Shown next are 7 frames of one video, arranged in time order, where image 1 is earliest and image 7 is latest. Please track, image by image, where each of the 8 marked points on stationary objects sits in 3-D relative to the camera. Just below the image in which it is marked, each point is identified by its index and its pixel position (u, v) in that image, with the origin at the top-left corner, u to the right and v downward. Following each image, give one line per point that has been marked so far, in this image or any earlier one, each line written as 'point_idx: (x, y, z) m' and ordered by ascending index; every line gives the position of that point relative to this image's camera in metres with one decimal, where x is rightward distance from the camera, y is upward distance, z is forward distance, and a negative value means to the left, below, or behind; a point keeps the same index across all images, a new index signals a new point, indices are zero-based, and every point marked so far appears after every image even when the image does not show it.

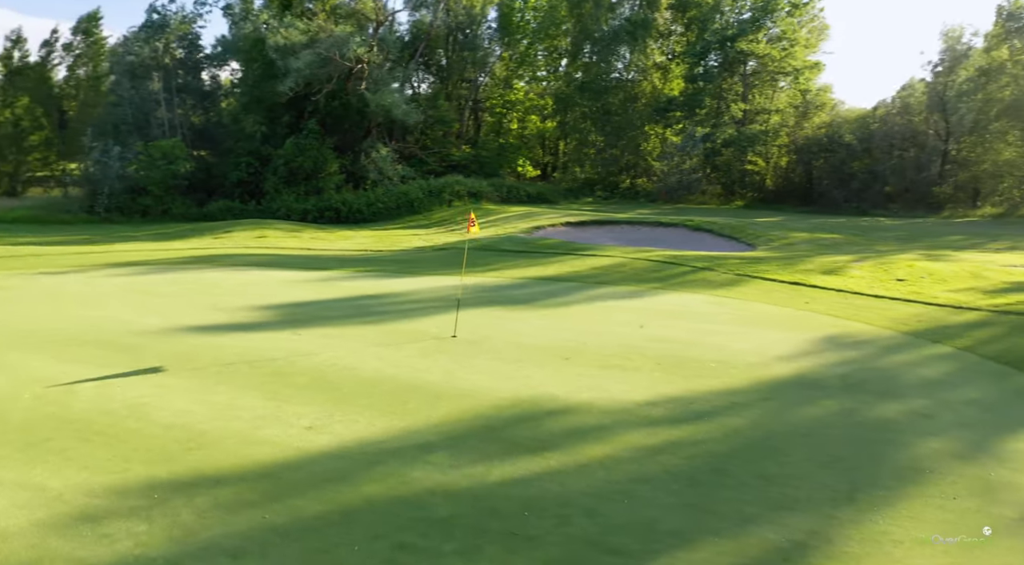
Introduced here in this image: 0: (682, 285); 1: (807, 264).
0: (+3.2, 0.0, +13.6) m
1: (+7.2, +0.5, +17.8) m
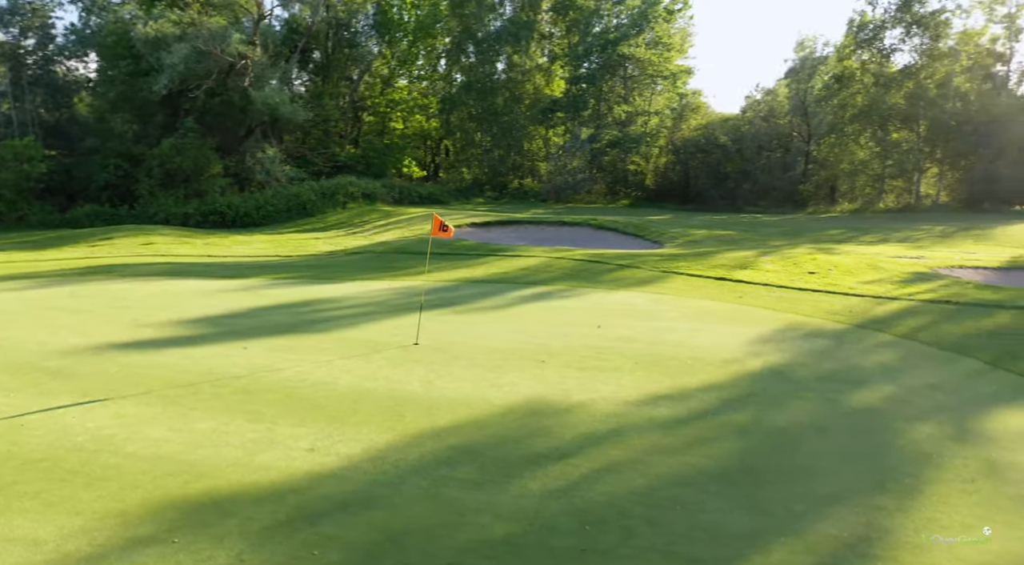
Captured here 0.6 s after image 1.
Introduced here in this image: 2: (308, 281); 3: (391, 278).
0: (+1.9, 0.0, +13.8) m
1: (+5.3, +0.6, +18.5) m
2: (-4.2, +0.1, +14.2) m
3: (-2.7, +0.2, +14.3) m
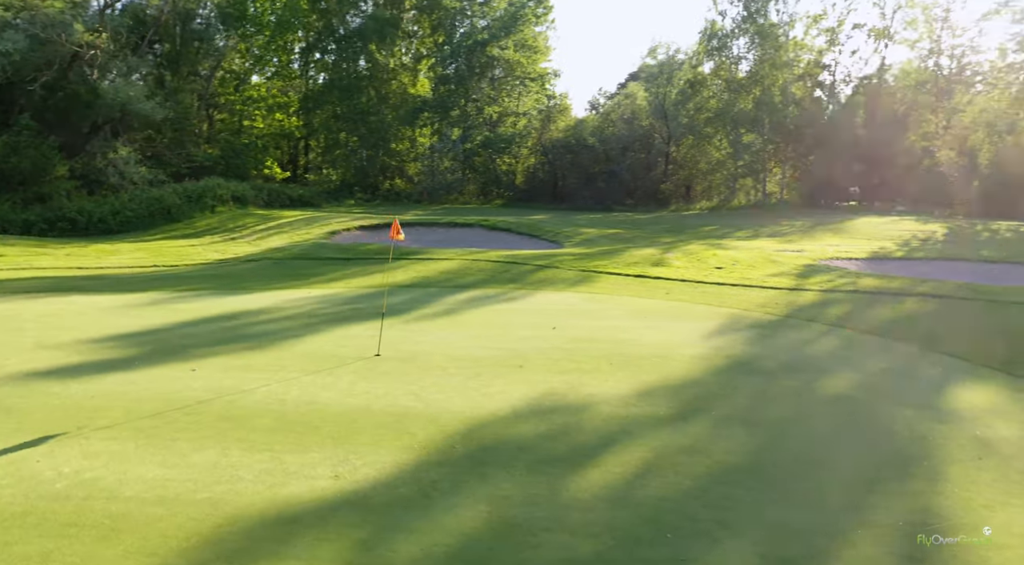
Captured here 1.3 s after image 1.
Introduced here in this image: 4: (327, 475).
0: (+0.5, 0.0, +13.8) m
1: (+2.9, +0.7, +19.1) m
2: (-5.7, -0.1, +13.1) m
3: (-4.2, 0.0, +13.5) m
4: (-1.1, -1.1, +4.1) m
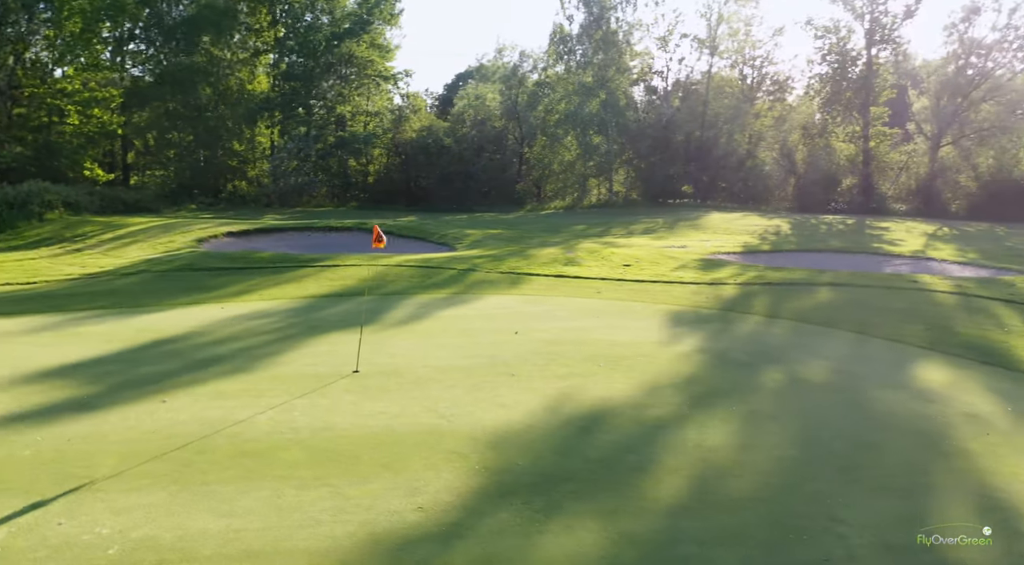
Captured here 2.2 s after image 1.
0: (-1.0, 0.0, +13.6) m
1: (+0.4, +0.7, +19.3) m
2: (-6.8, -0.4, +11.7) m
3: (-5.5, -0.2, +12.4) m
4: (-0.6, -1.2, +3.8) m
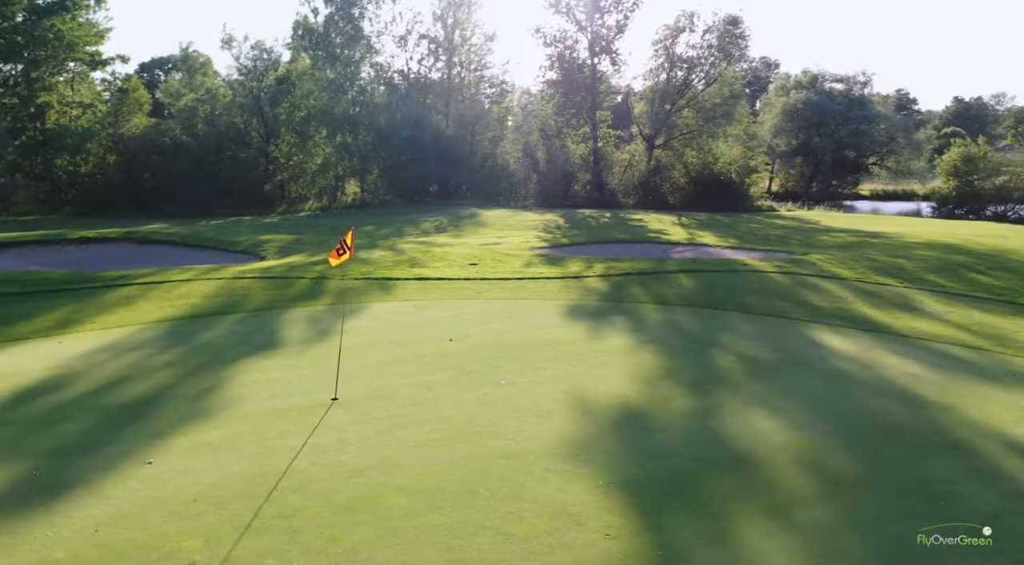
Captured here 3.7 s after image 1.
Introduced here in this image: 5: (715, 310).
0: (-3.3, -0.2, +12.7) m
1: (-3.9, +0.5, +18.4) m
2: (-8.2, -0.9, +8.9) m
3: (-7.1, -0.7, +10.1) m
4: (+0.4, -1.3, +3.5) m
5: (+3.1, -0.4, +10.5) m
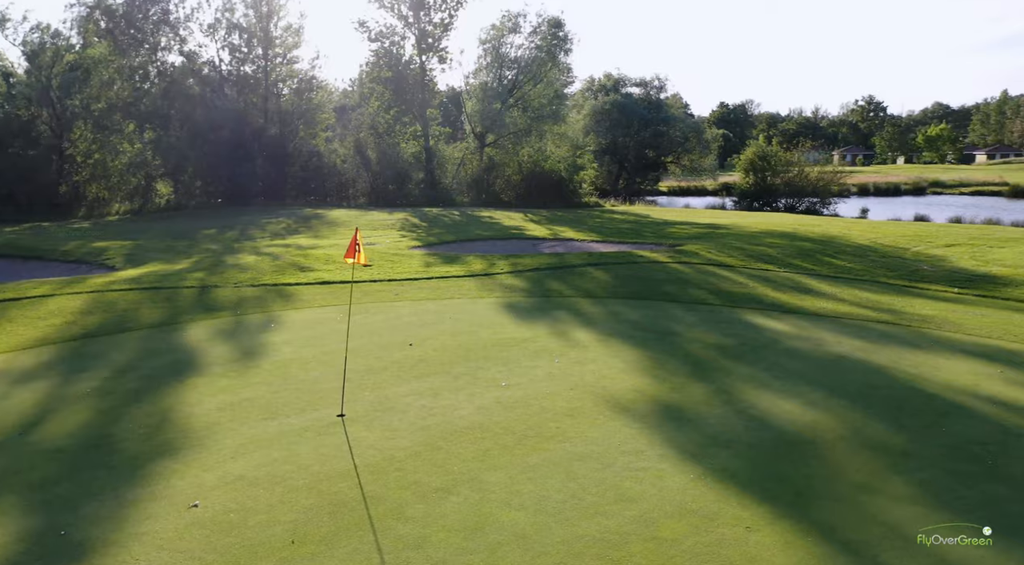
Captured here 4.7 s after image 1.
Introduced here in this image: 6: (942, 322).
0: (-4.6, -0.4, +11.6) m
1: (-6.6, +0.4, +17.0) m
2: (-8.5, -1.3, +6.8) m
3: (-7.7, -1.0, +8.2) m
4: (+1.1, -1.2, +3.5) m
5: (+2.1, -0.3, +11.0) m
6: (+6.0, -0.6, +9.6) m
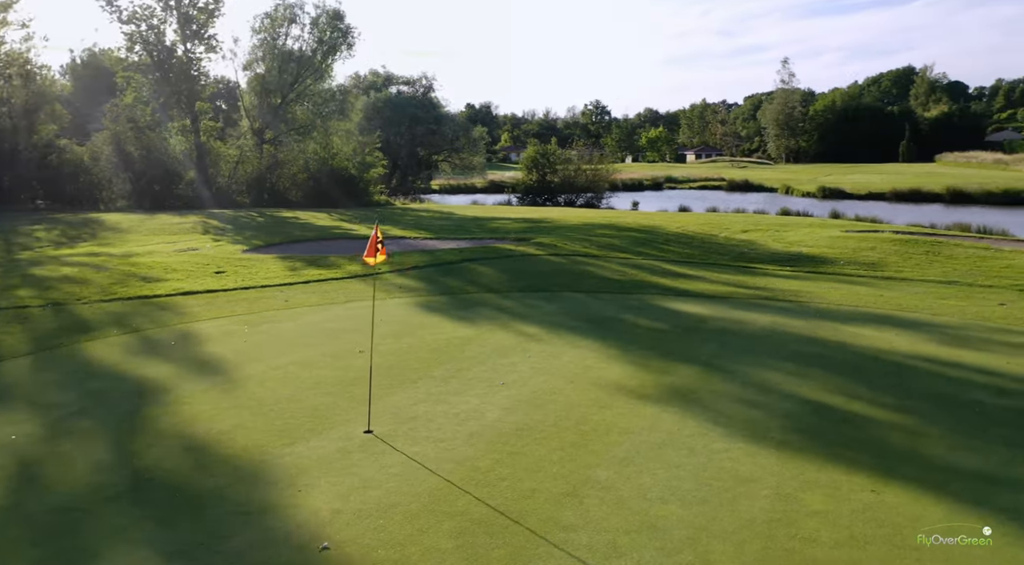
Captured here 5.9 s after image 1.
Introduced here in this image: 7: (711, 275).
0: (-5.9, -0.6, +9.9) m
1: (-9.4, 0.0, +14.6) m
2: (-8.2, -1.7, +4.3) m
3: (-7.9, -1.3, +5.8) m
4: (+1.9, -1.1, +3.9) m
5: (+0.7, -0.2, +11.3) m
6: (+4.8, -0.2, +11.1) m
7: (+4.0, +0.2, +14.0) m
